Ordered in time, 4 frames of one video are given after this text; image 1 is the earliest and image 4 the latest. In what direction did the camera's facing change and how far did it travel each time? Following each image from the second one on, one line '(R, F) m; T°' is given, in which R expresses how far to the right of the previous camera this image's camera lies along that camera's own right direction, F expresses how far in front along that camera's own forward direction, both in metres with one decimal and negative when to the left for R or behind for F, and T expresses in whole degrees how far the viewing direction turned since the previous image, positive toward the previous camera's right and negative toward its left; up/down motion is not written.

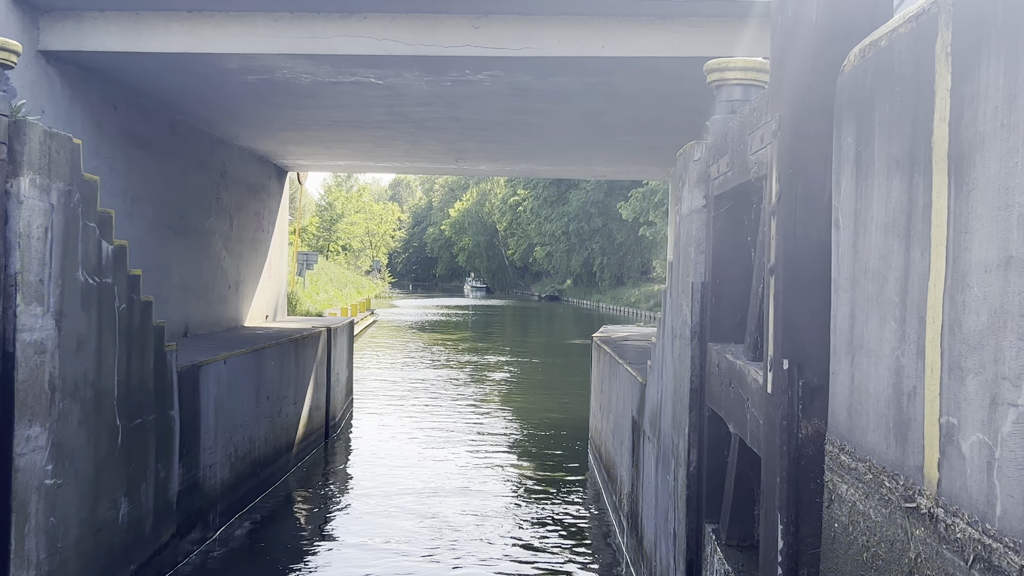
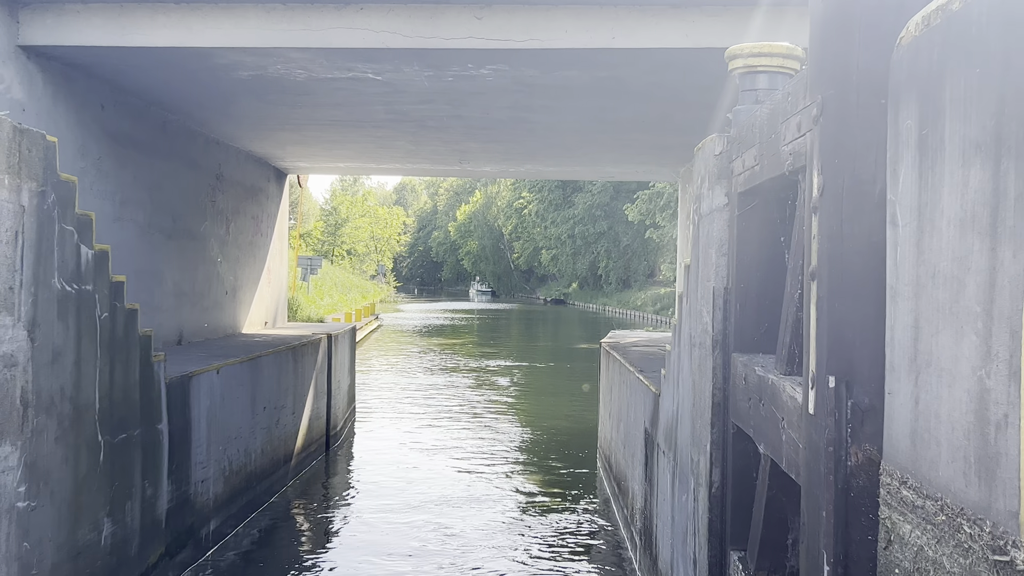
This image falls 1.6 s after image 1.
(0.0, +0.4) m; 0°
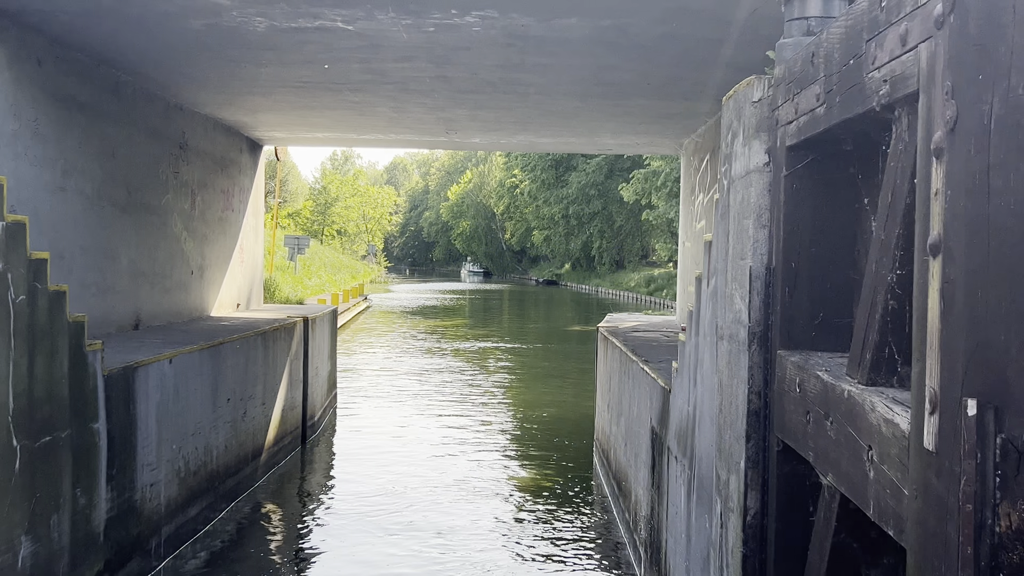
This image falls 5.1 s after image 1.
(0.0, +0.9) m; +1°
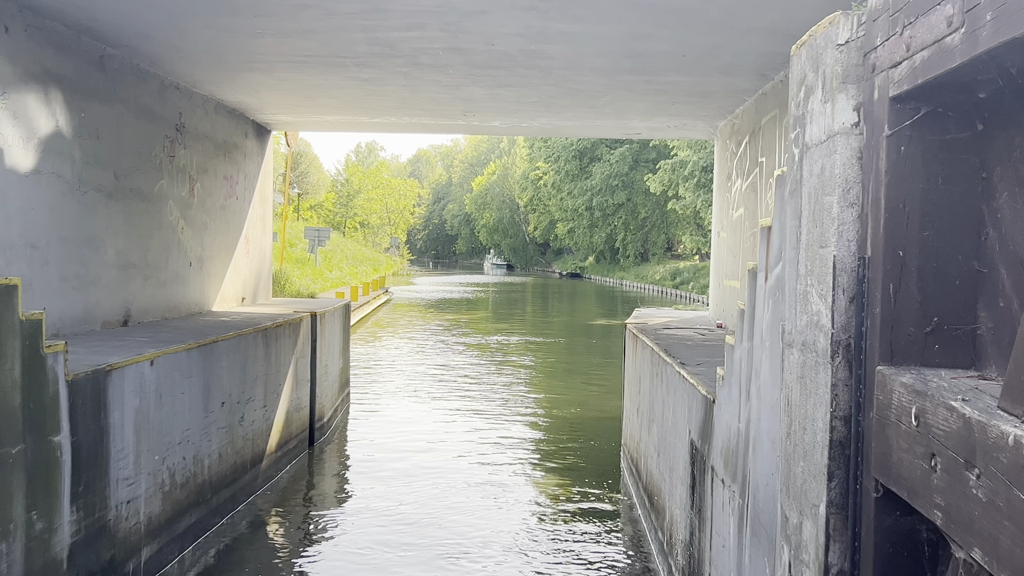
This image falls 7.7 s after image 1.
(0.0, +0.8) m; -2°
